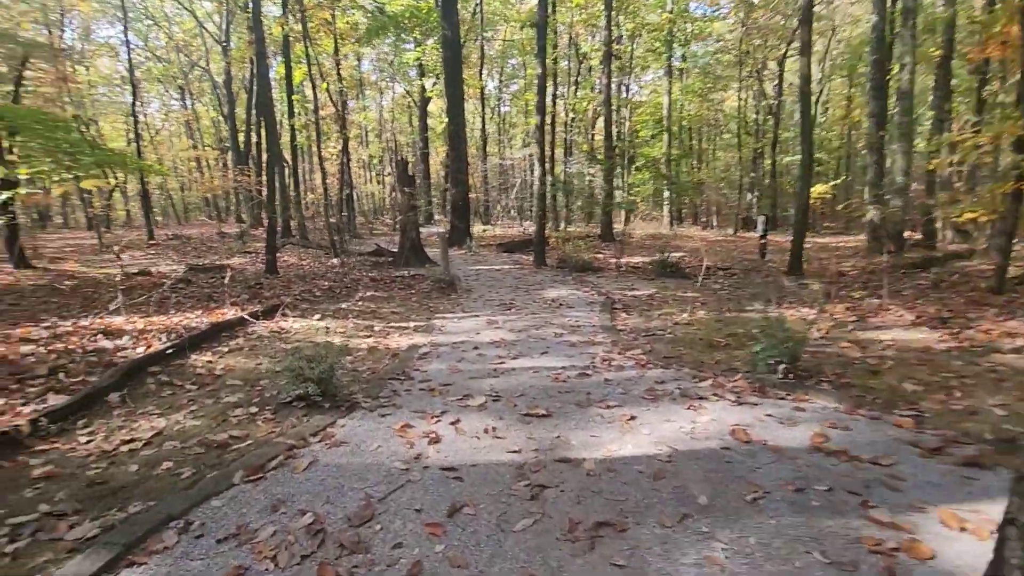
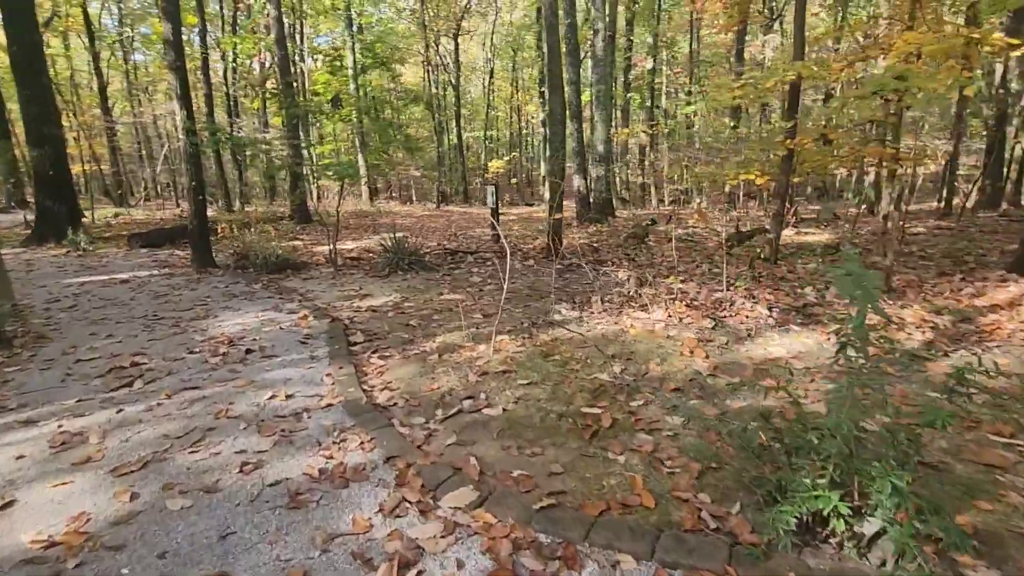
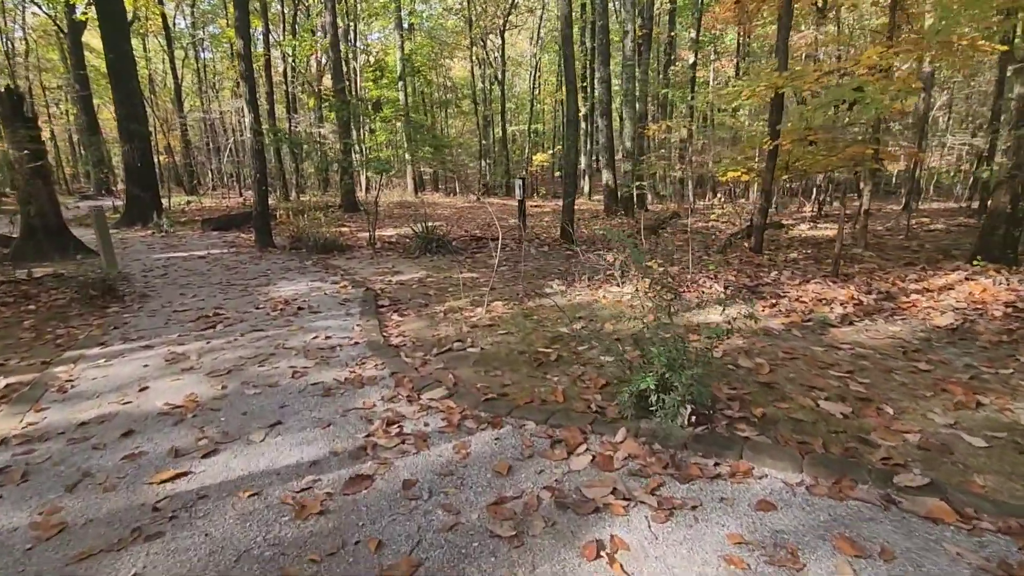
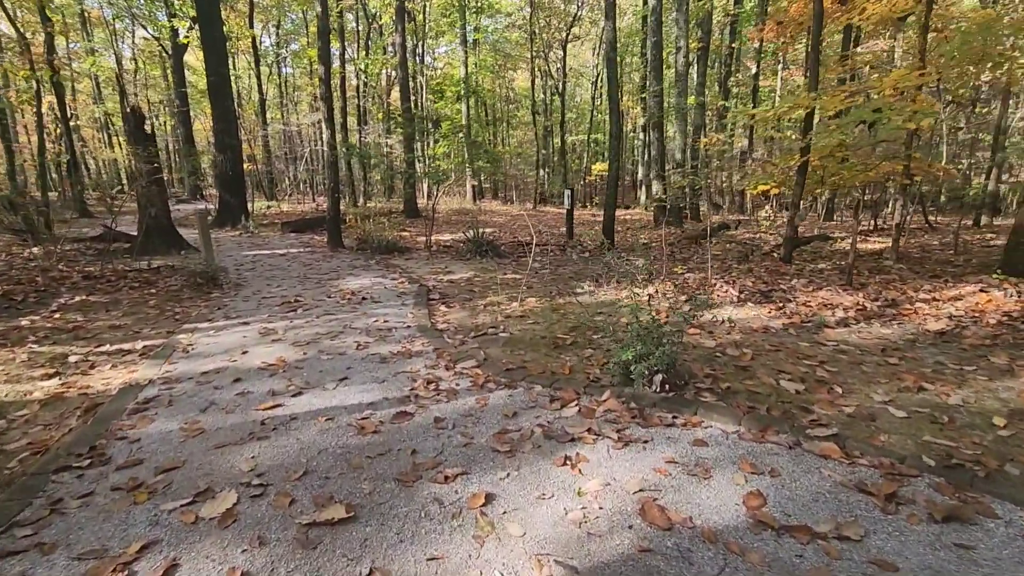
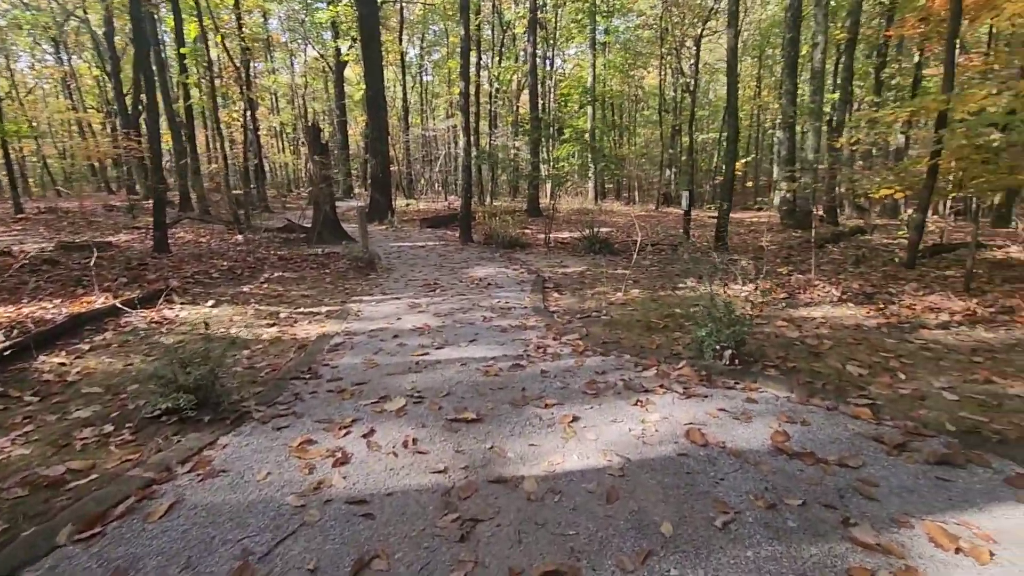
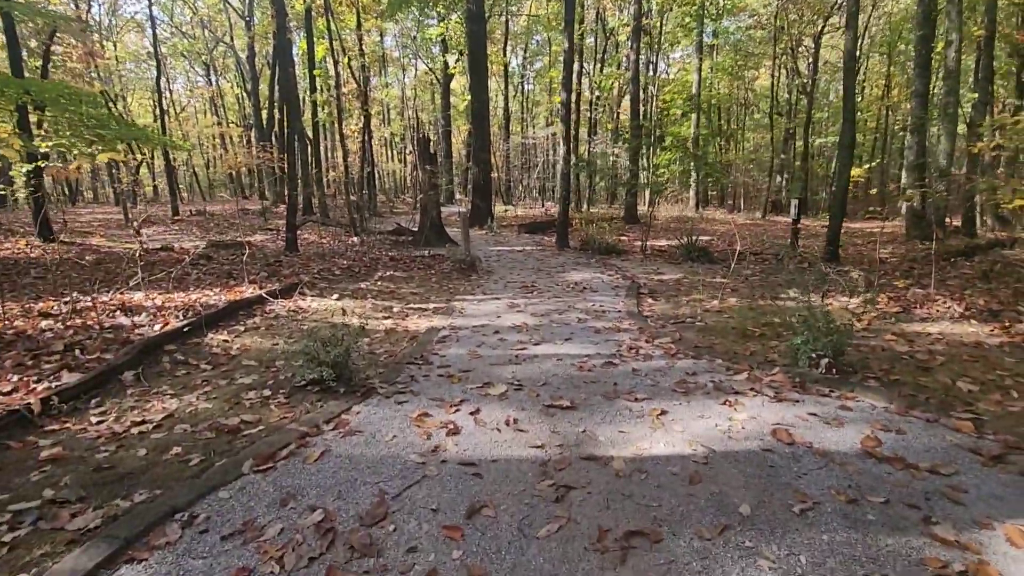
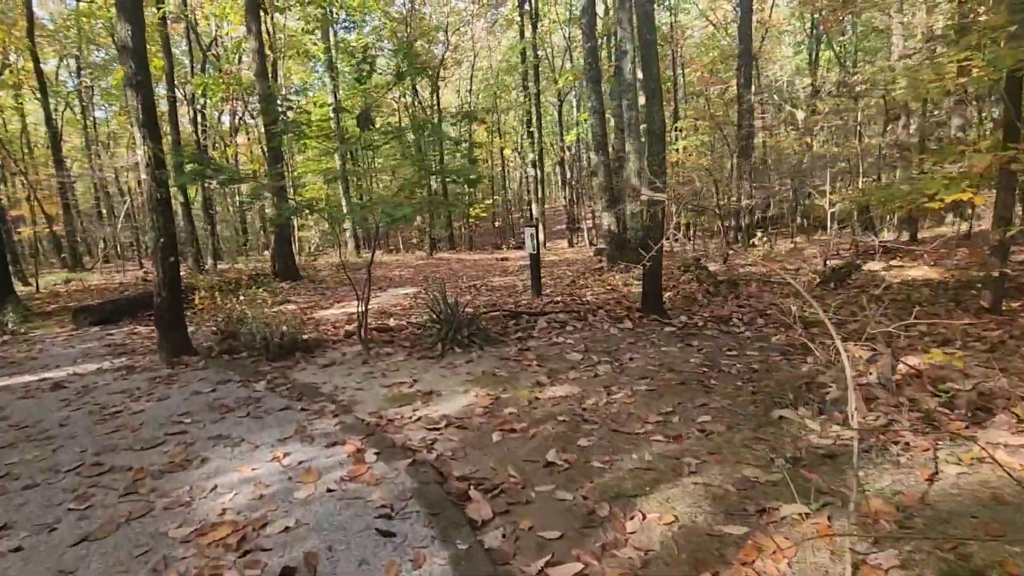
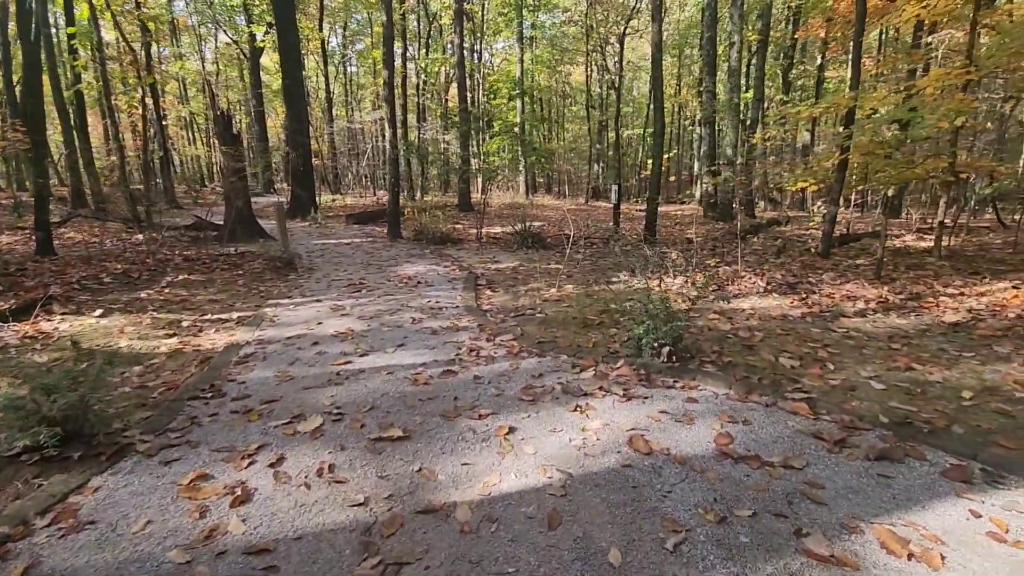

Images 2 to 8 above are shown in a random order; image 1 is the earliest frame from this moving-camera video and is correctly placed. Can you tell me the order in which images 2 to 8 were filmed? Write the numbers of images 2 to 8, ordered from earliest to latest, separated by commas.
6, 5, 8, 4, 3, 2, 7
